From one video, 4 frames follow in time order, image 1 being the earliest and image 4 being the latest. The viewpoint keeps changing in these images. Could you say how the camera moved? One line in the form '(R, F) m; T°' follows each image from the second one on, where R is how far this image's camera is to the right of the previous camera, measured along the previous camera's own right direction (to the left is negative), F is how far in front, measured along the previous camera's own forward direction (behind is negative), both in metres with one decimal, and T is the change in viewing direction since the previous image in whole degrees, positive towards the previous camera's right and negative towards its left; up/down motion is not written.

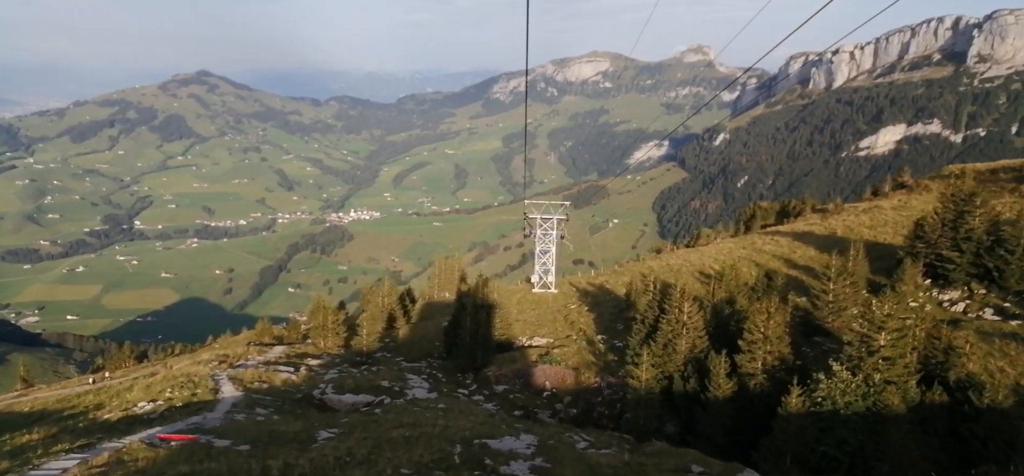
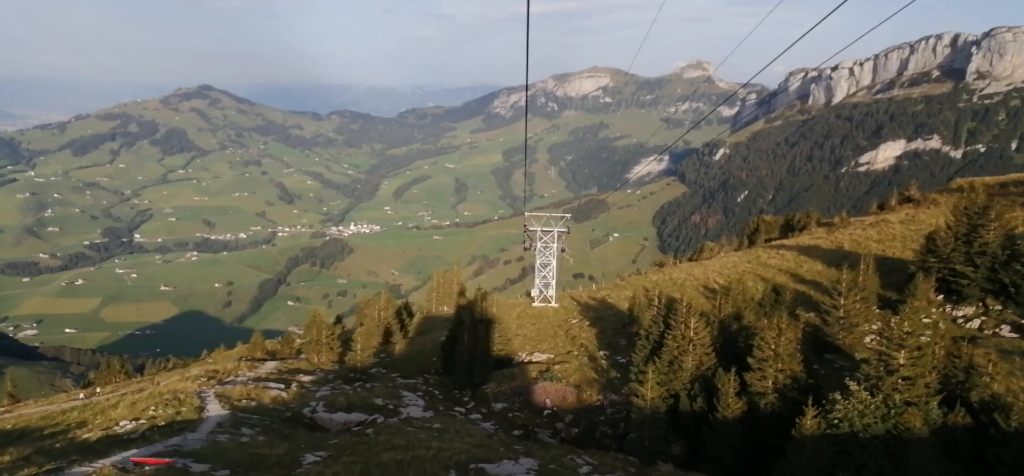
(0.0, +2.1) m; 0°
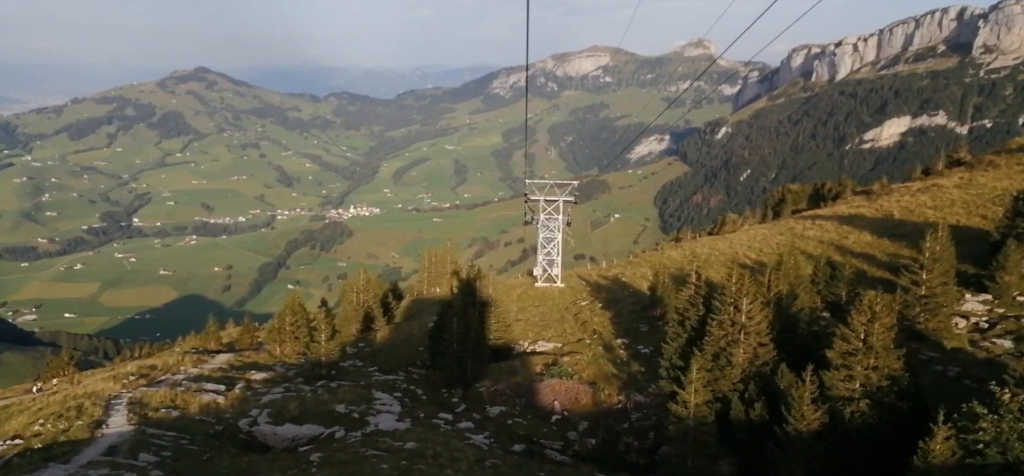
(+0.1, +12.2) m; 0°
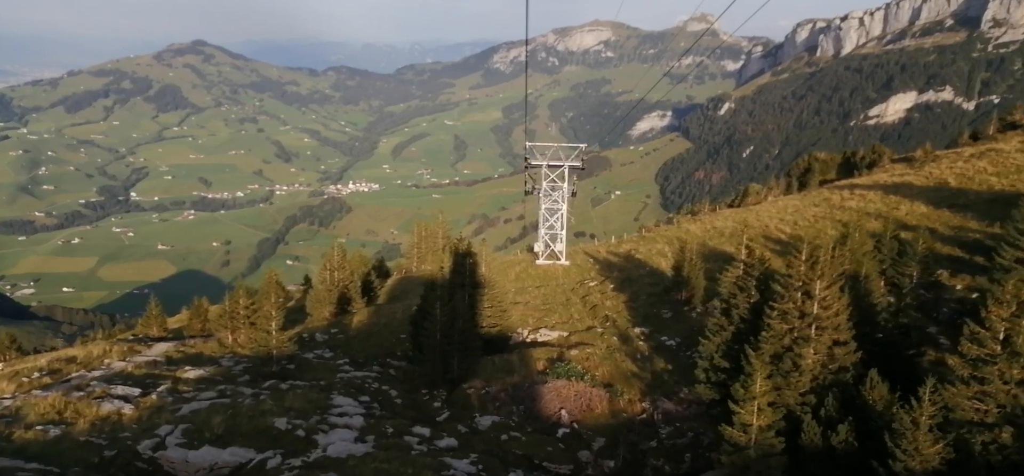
(+0.2, +10.4) m; 0°
